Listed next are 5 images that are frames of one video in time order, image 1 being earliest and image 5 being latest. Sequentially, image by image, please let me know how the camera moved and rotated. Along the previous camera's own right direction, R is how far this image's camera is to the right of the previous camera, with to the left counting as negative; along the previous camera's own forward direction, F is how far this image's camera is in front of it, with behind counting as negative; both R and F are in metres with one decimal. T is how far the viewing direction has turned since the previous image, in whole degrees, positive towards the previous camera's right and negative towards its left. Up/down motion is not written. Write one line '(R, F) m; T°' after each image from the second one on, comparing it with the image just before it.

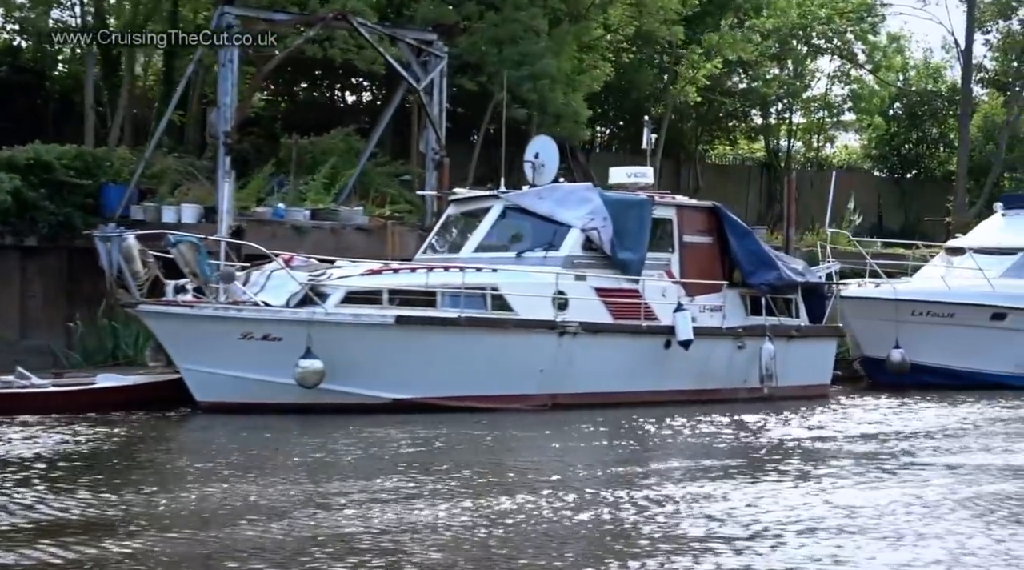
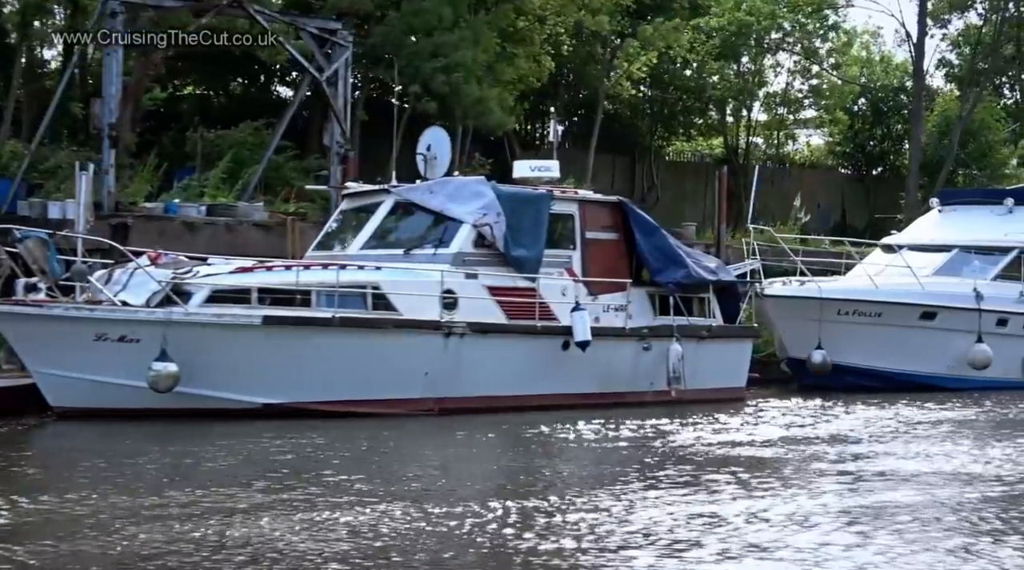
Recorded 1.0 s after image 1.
(+0.9, +0.9) m; 0°
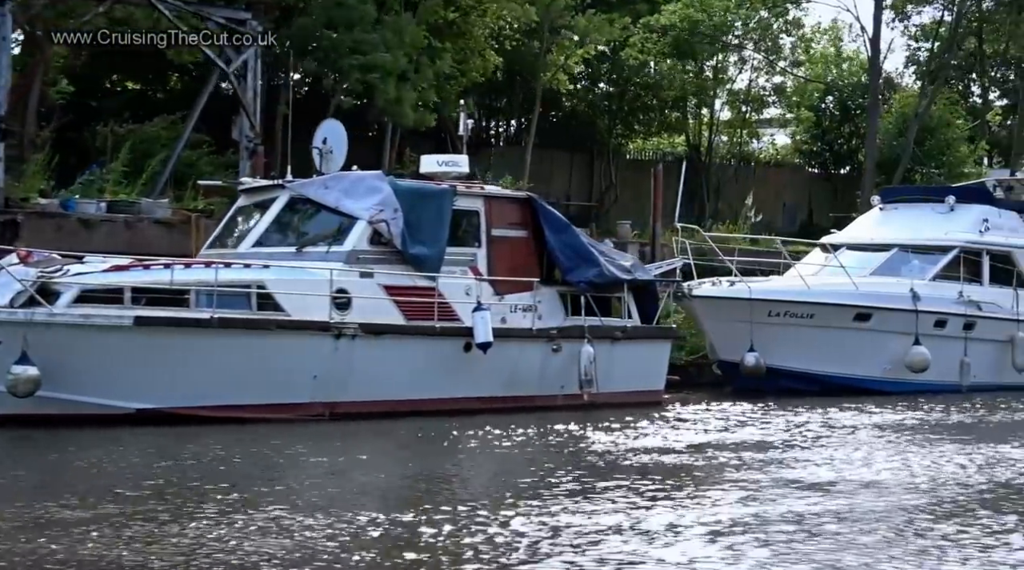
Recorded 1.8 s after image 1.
(+1.0, +0.7) m; 0°
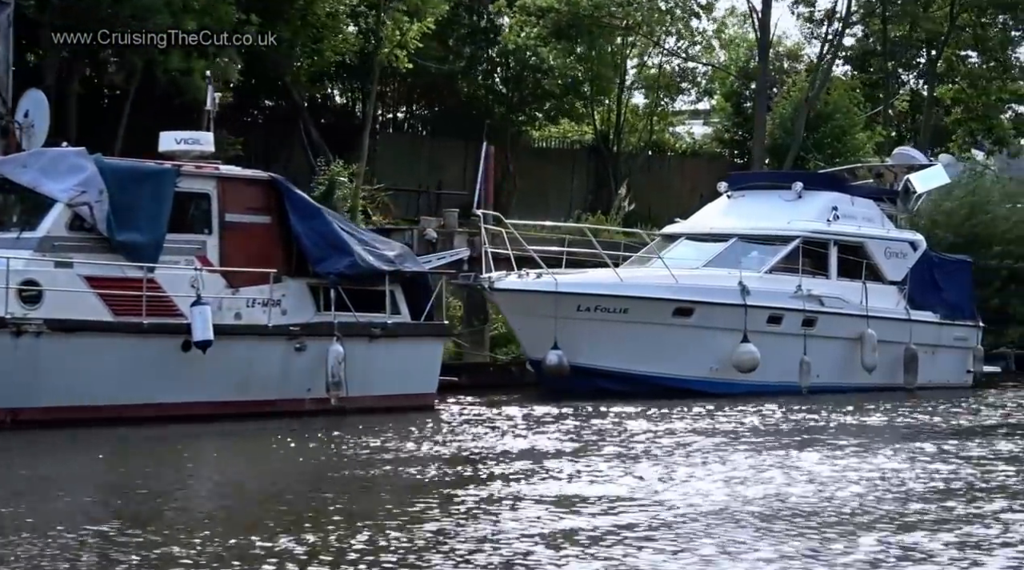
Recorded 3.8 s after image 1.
(+2.5, +1.8) m; 0°
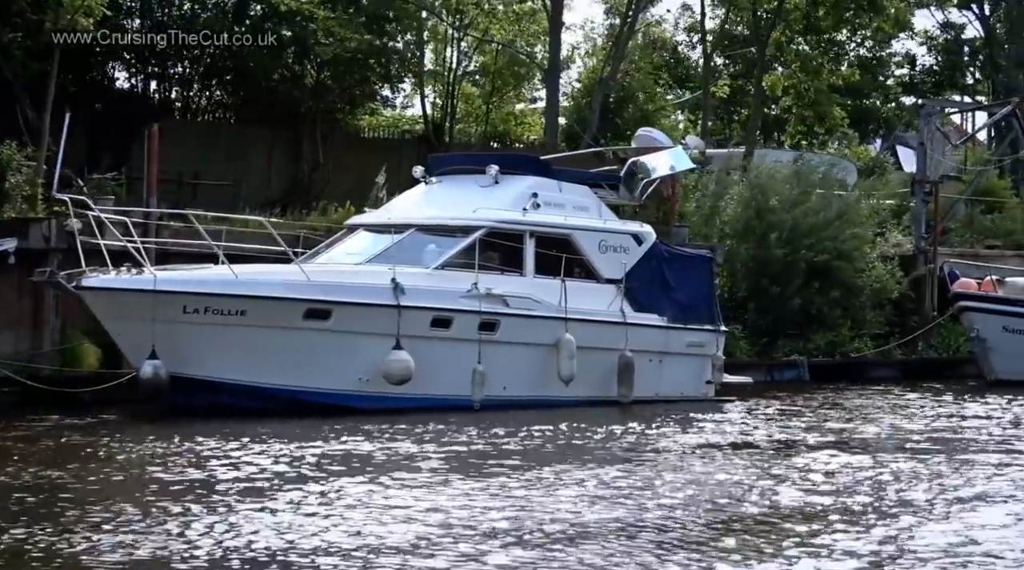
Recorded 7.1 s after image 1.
(+4.0, +3.0) m; +1°
